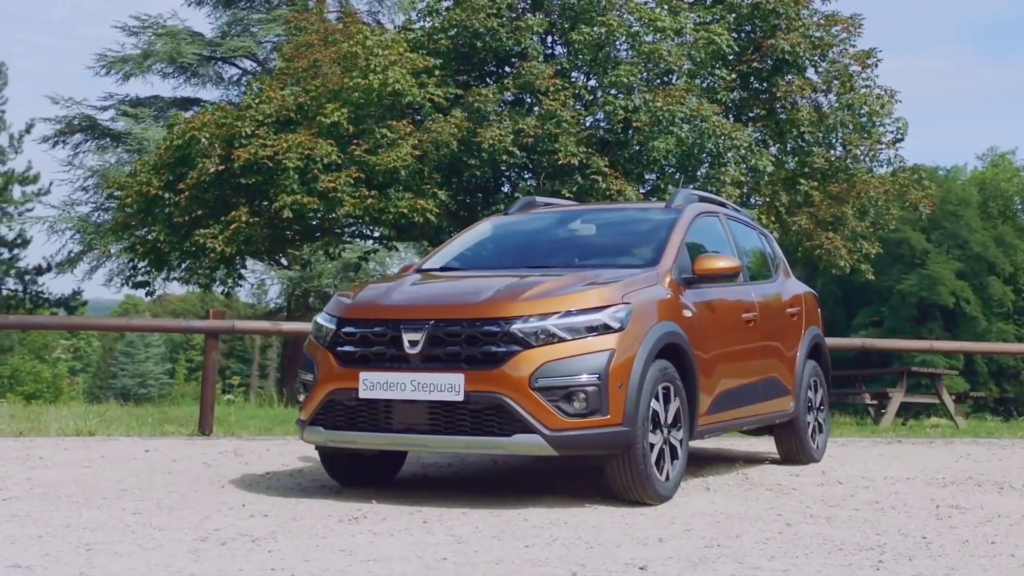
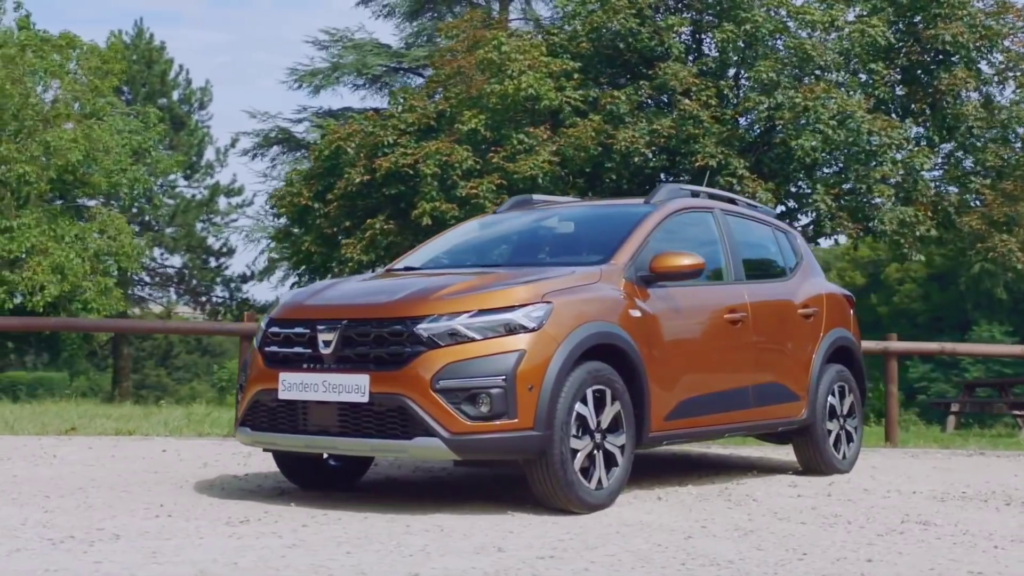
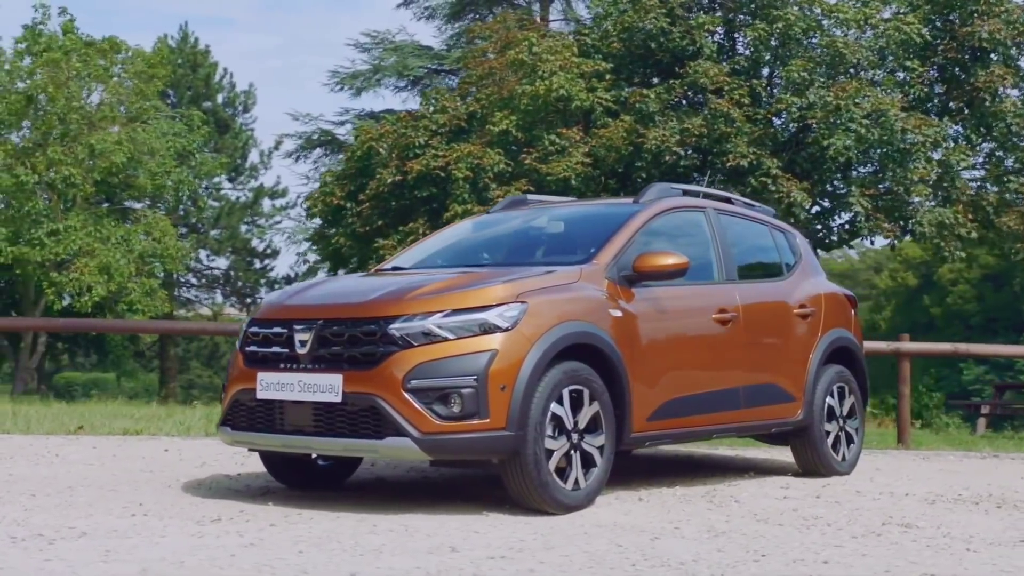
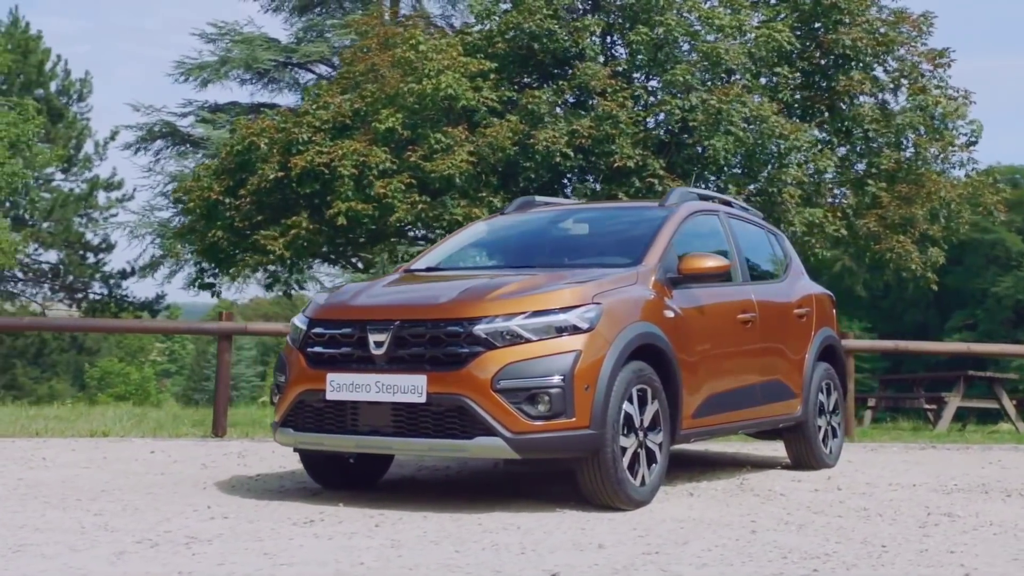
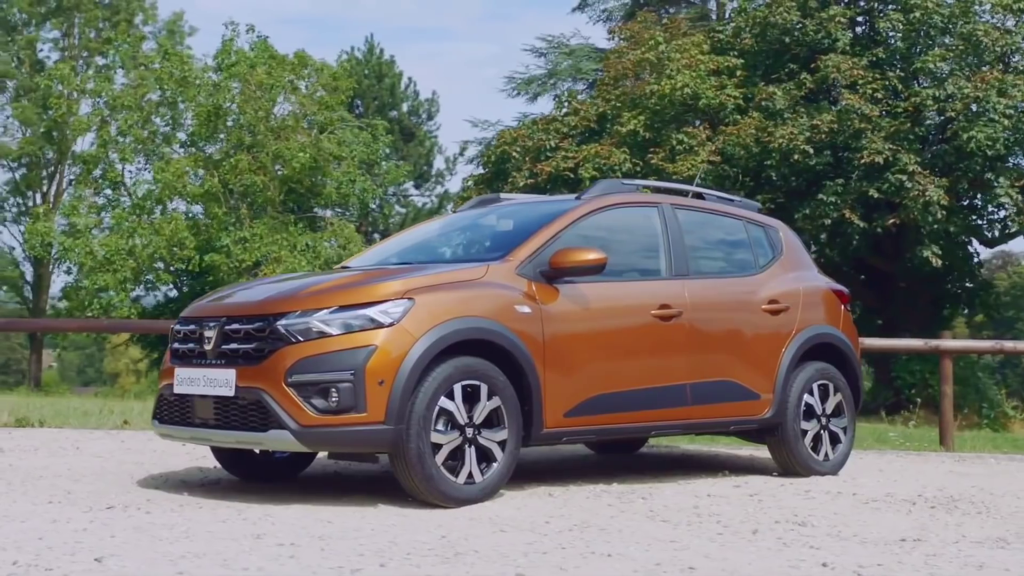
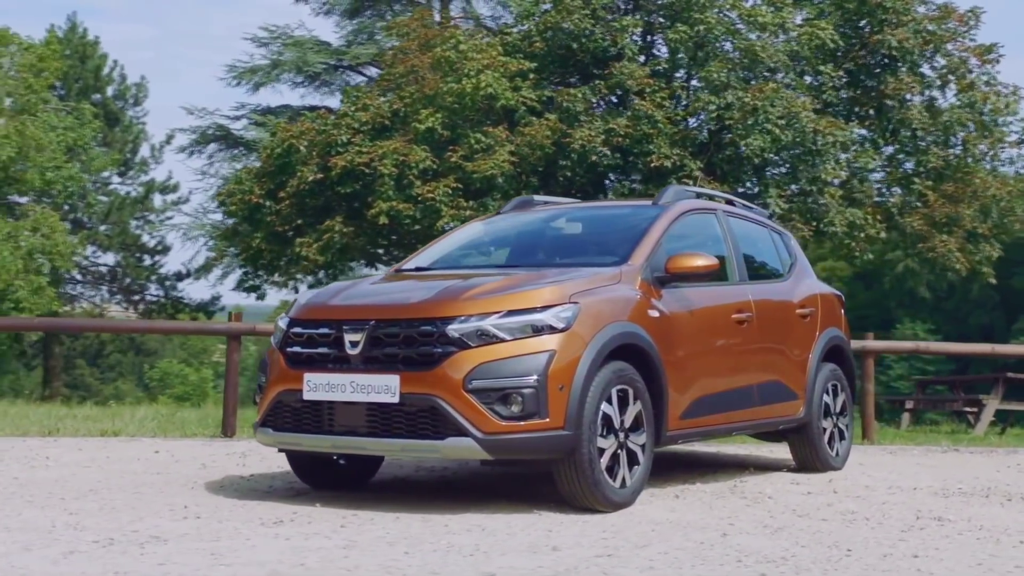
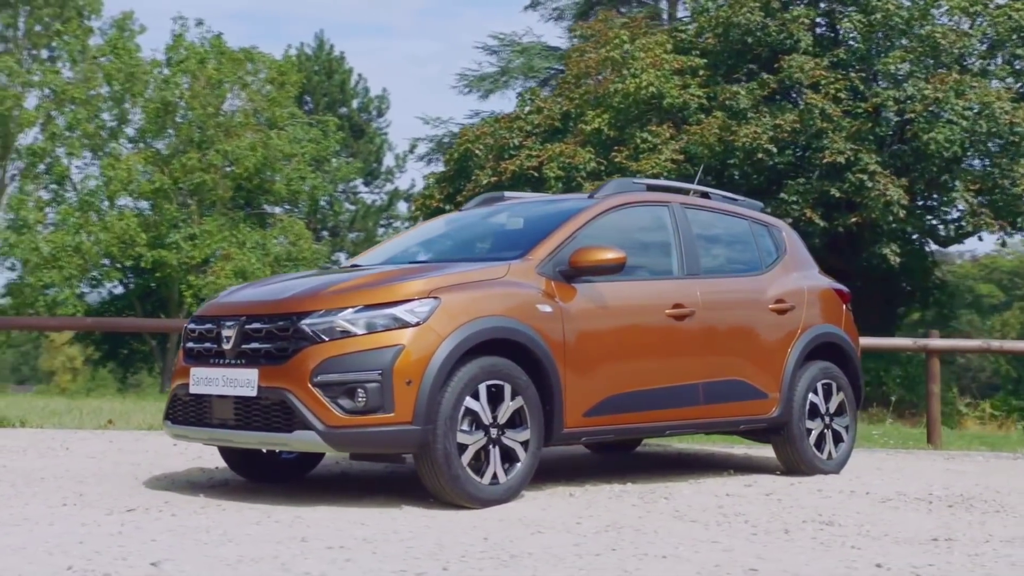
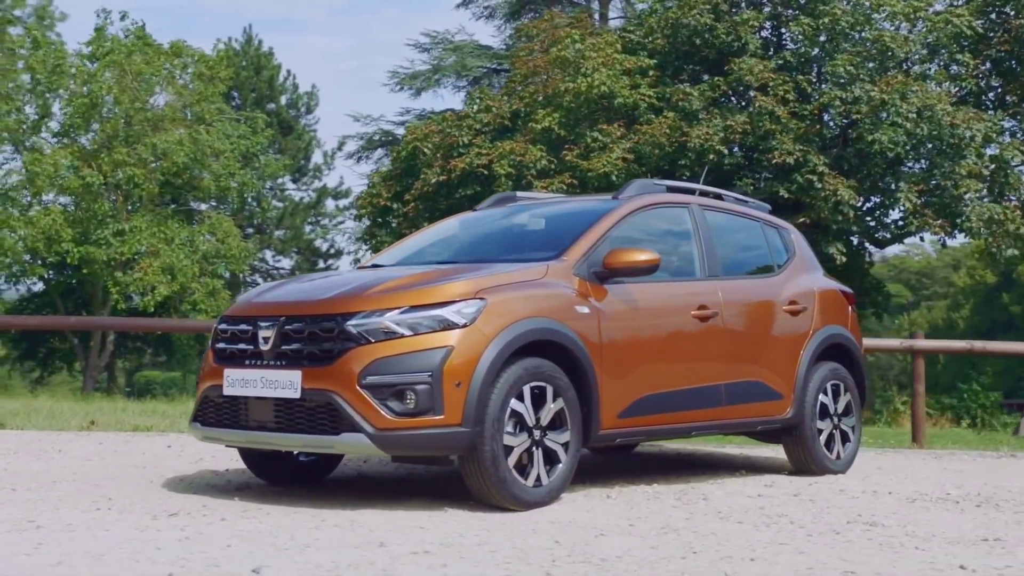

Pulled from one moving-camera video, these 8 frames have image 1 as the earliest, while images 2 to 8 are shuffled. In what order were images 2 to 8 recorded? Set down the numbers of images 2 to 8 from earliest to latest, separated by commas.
4, 6, 2, 3, 8, 7, 5
